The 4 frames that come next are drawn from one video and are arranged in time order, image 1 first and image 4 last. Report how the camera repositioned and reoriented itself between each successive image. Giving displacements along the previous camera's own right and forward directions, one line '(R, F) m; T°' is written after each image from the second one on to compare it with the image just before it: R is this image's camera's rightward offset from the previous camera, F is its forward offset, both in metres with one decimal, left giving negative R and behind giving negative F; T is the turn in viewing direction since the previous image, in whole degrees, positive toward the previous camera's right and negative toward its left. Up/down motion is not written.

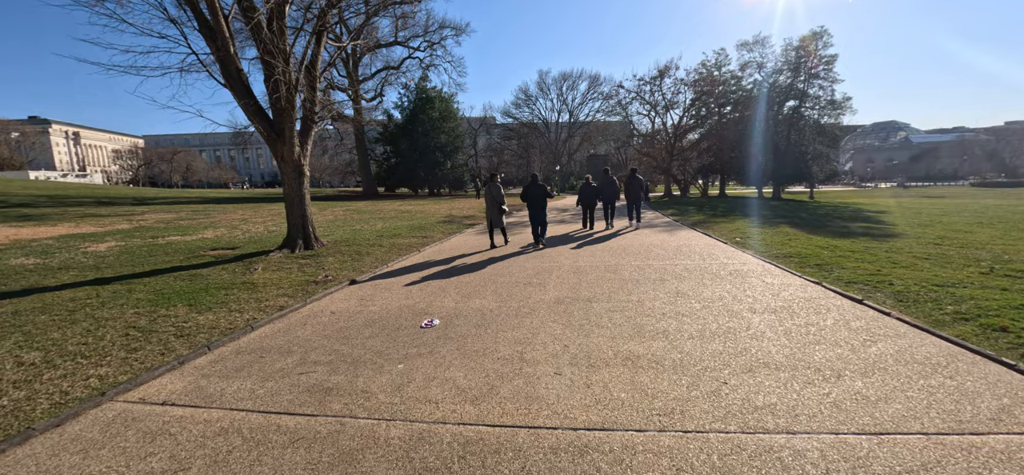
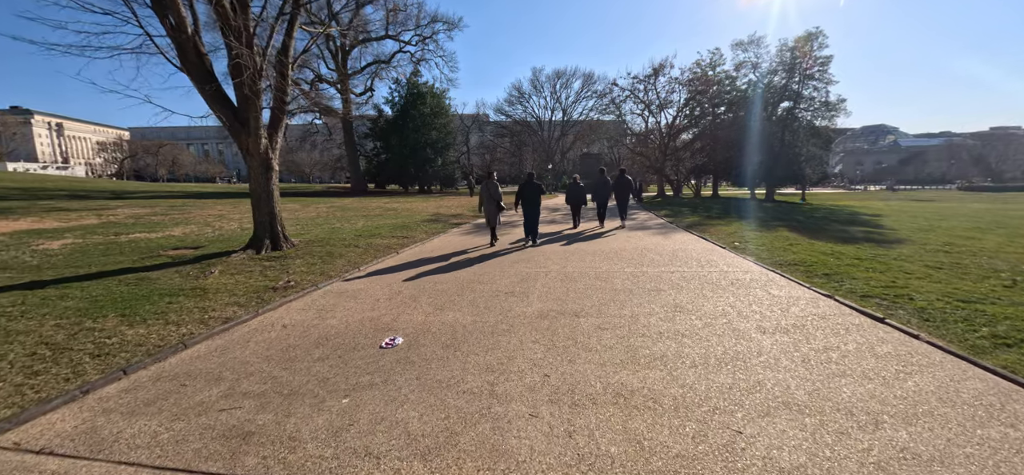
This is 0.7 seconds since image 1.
(+0.2, +0.7) m; +1°
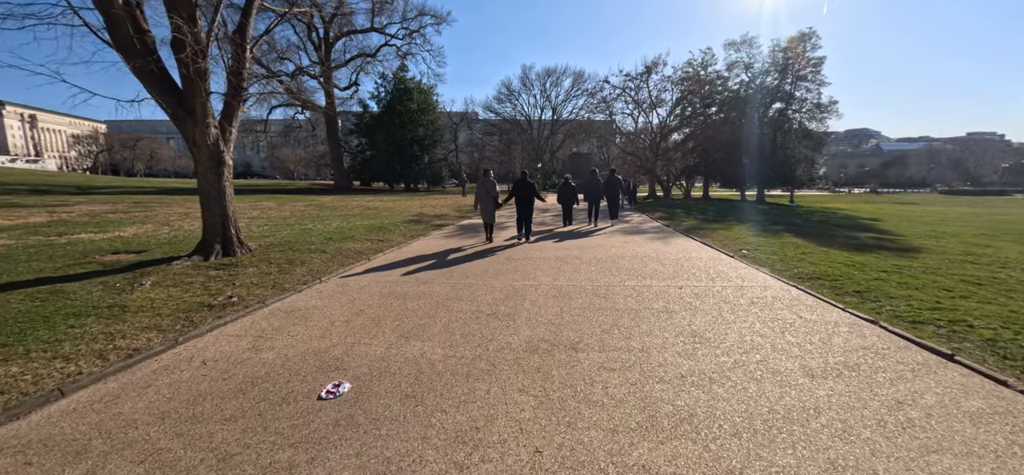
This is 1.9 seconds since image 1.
(+0.1, +1.0) m; +2°
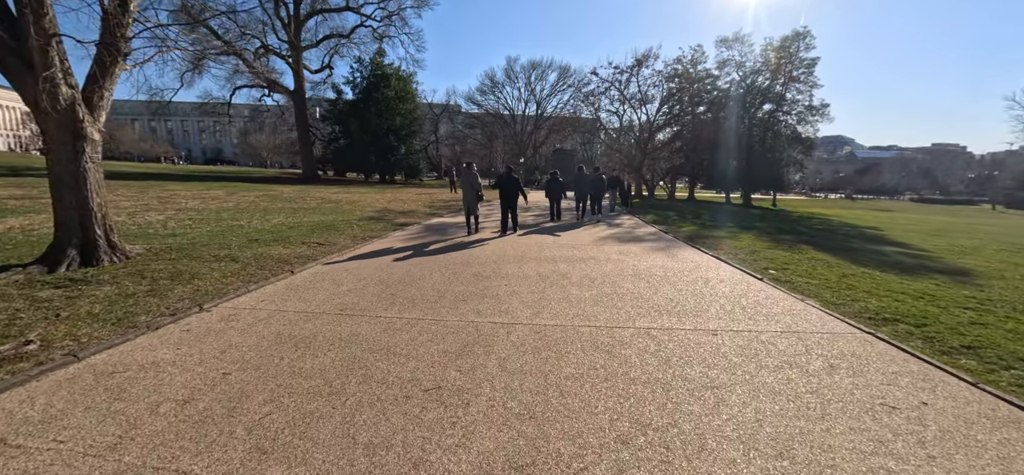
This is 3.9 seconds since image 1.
(+0.2, +2.0) m; +3°
